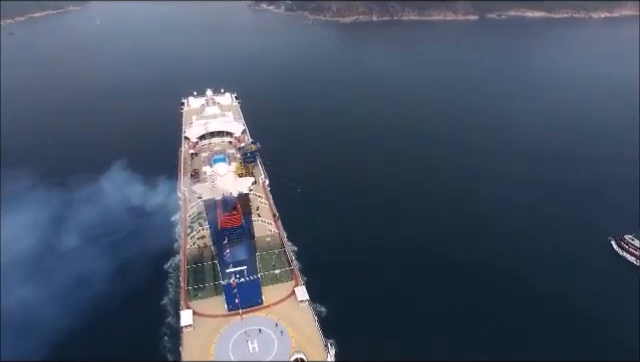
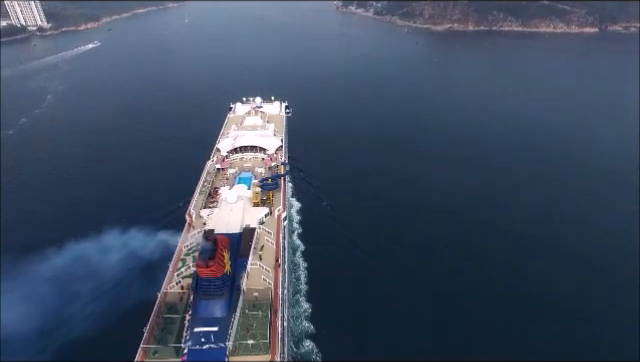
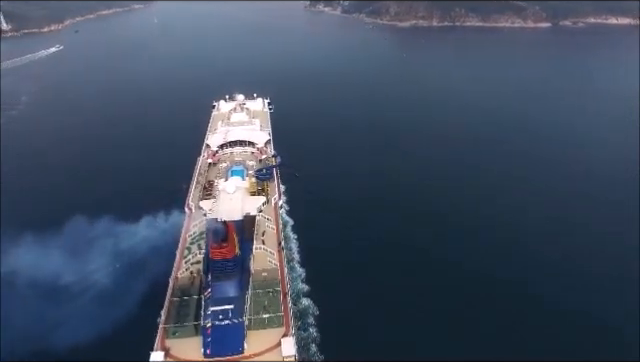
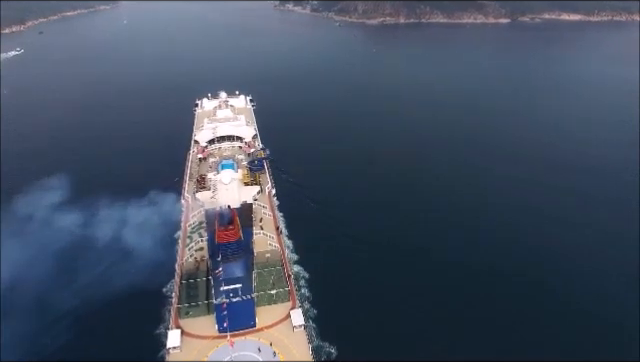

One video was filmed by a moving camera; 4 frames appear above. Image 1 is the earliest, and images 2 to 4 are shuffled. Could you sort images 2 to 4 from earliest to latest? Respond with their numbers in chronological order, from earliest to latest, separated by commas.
4, 3, 2
